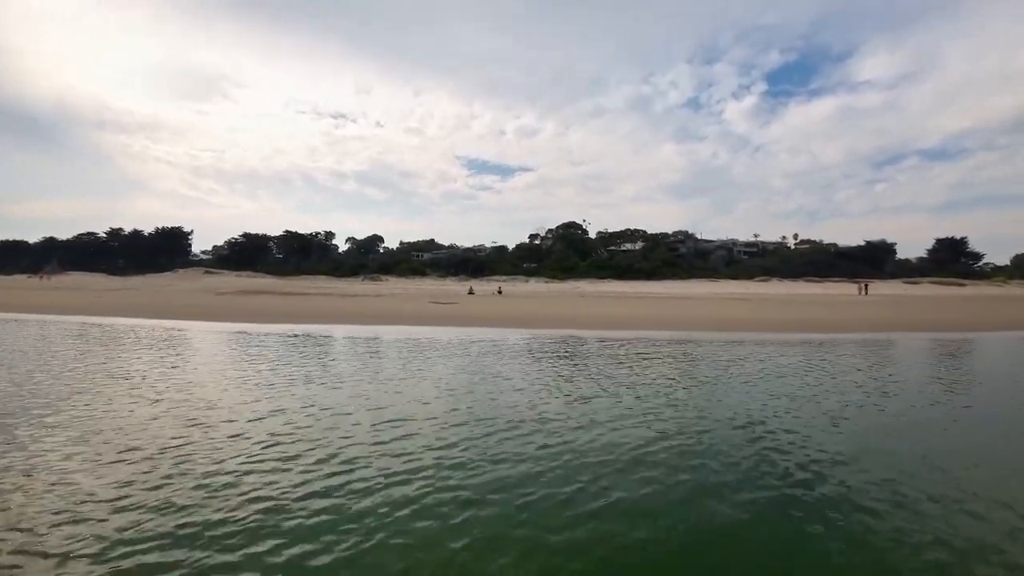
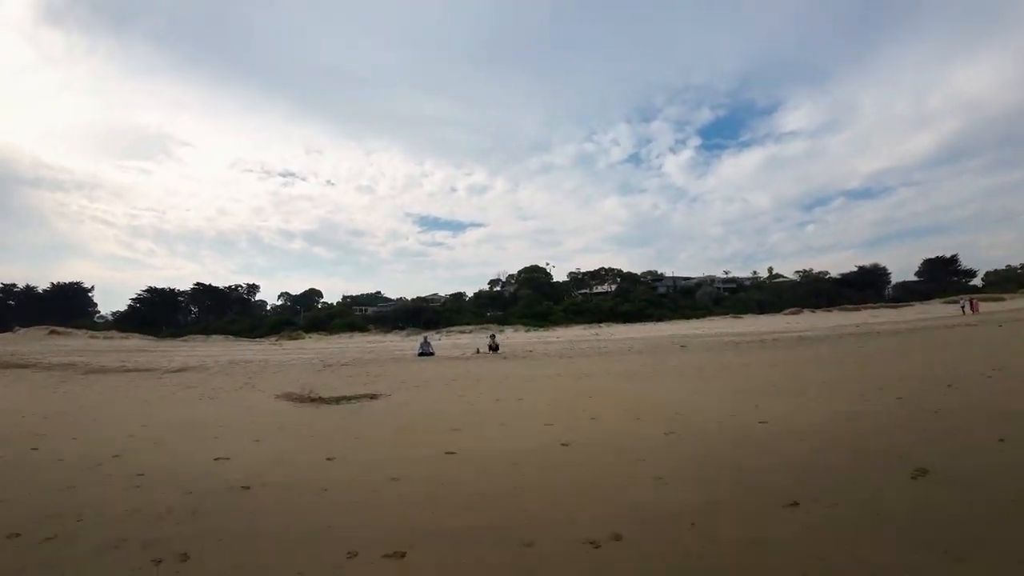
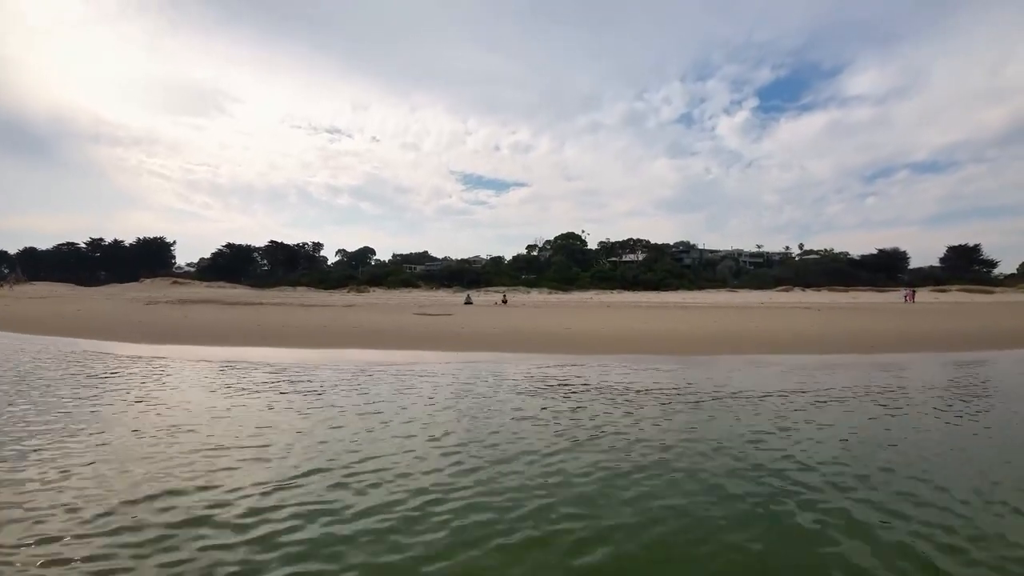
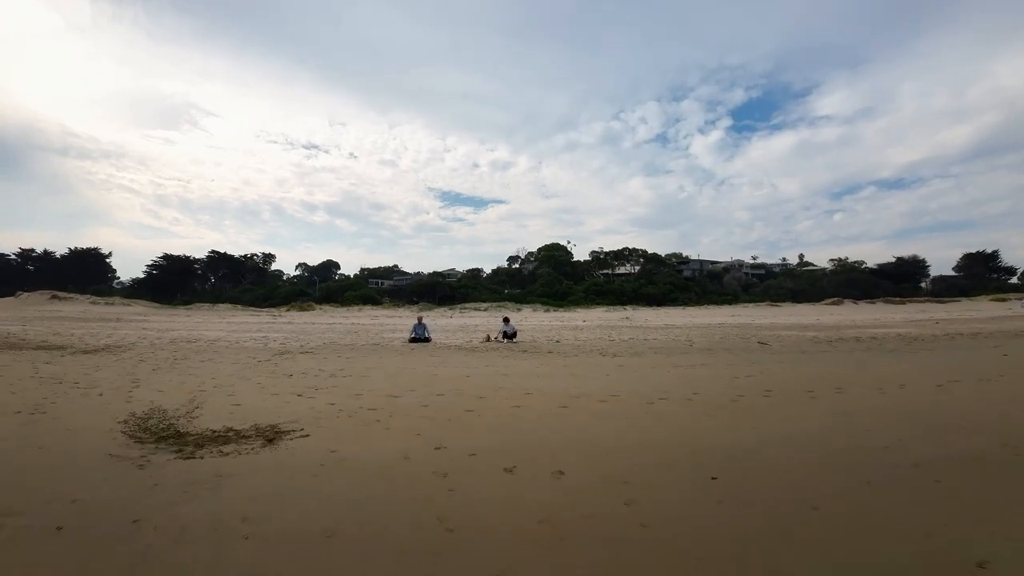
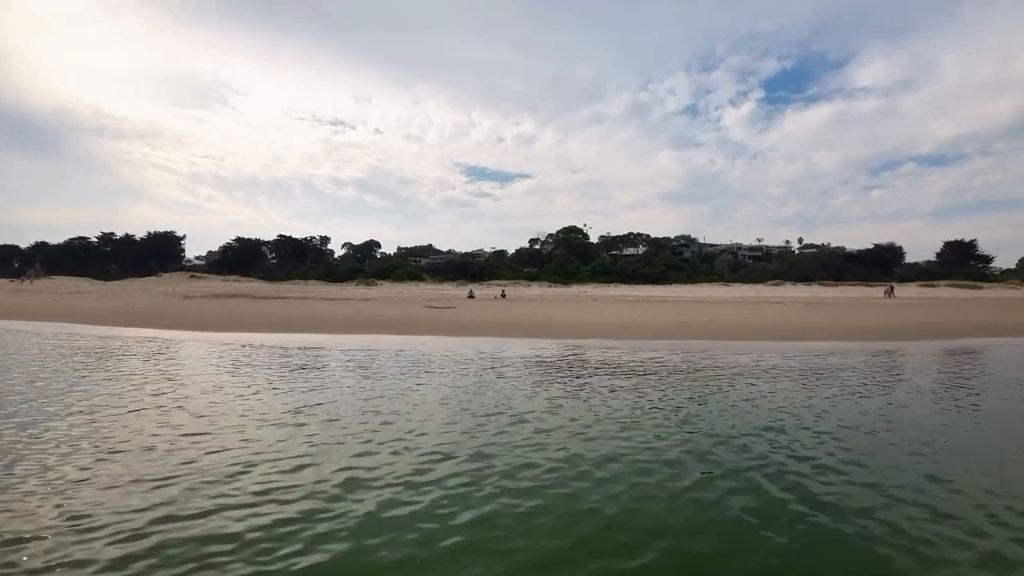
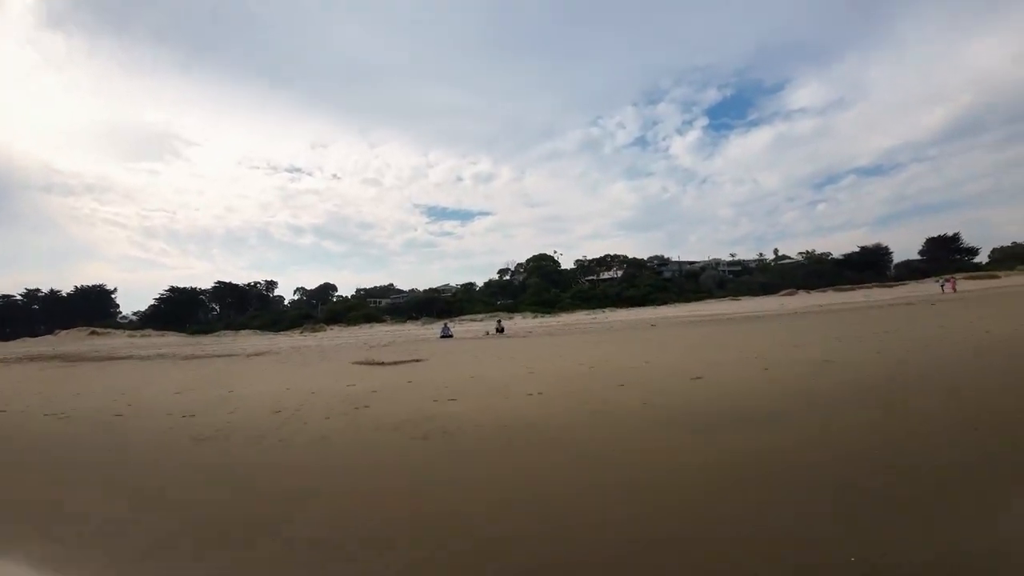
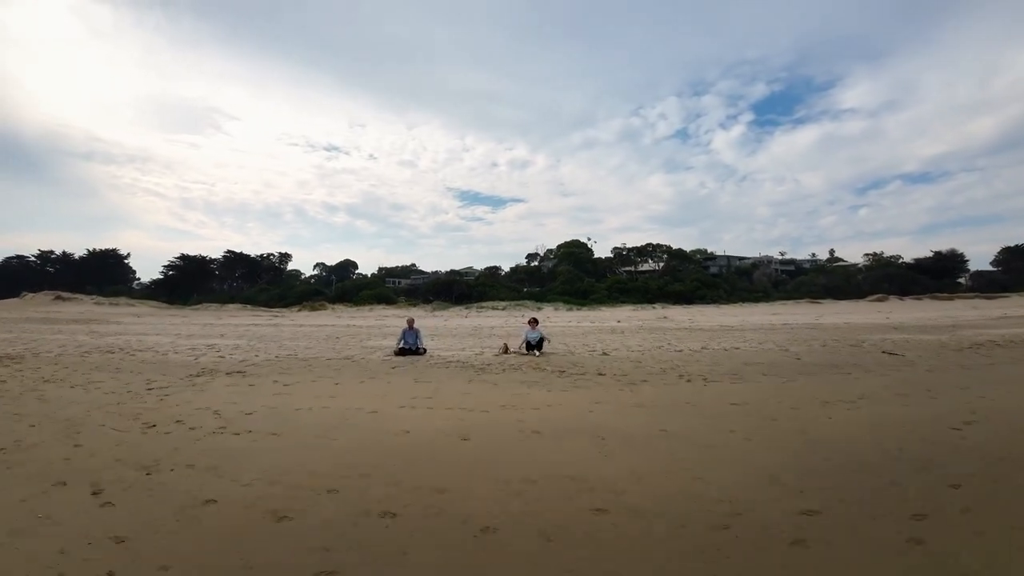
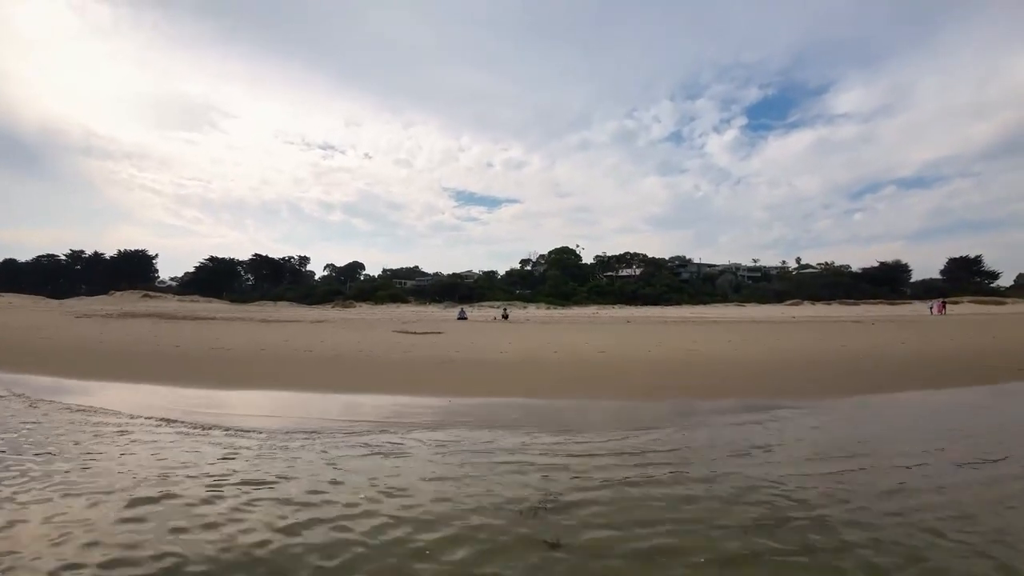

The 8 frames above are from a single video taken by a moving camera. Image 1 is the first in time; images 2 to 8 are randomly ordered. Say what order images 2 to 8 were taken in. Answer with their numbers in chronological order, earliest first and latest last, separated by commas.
5, 3, 8, 6, 2, 4, 7
